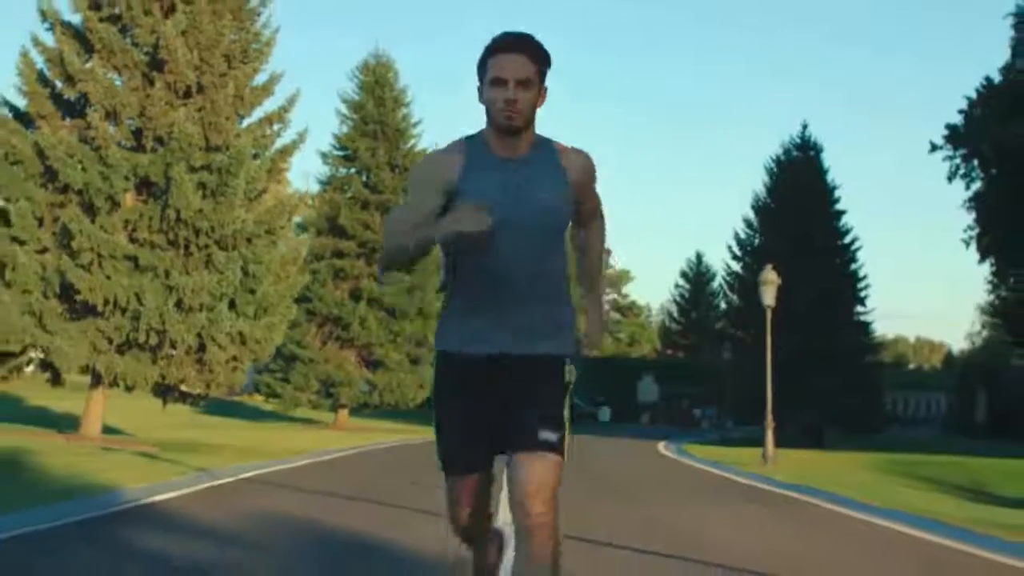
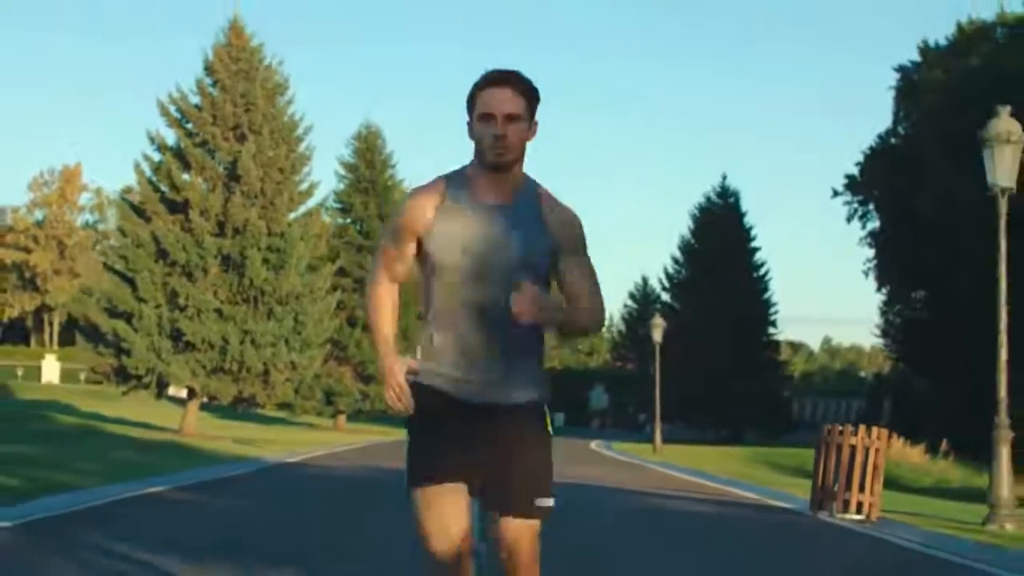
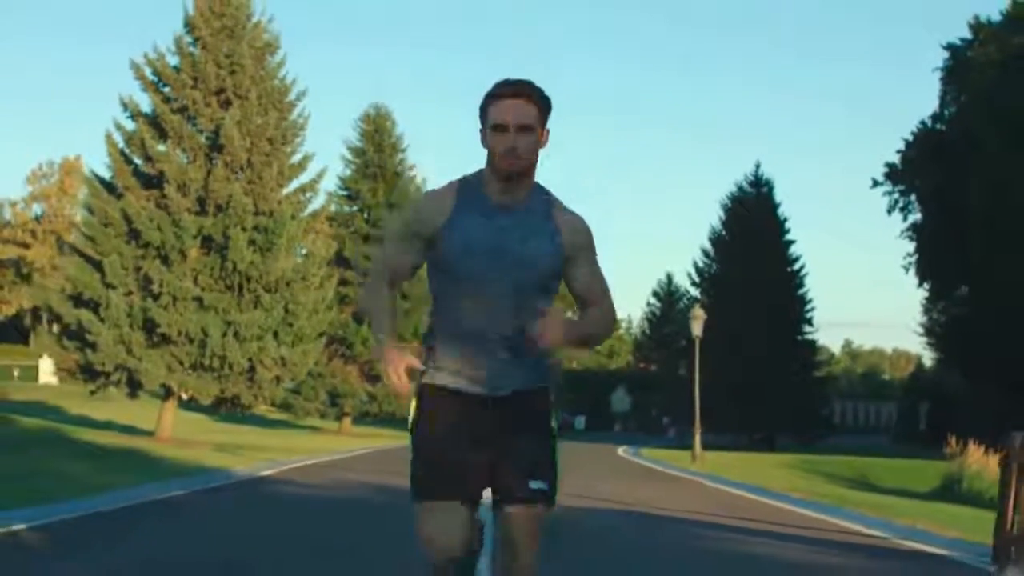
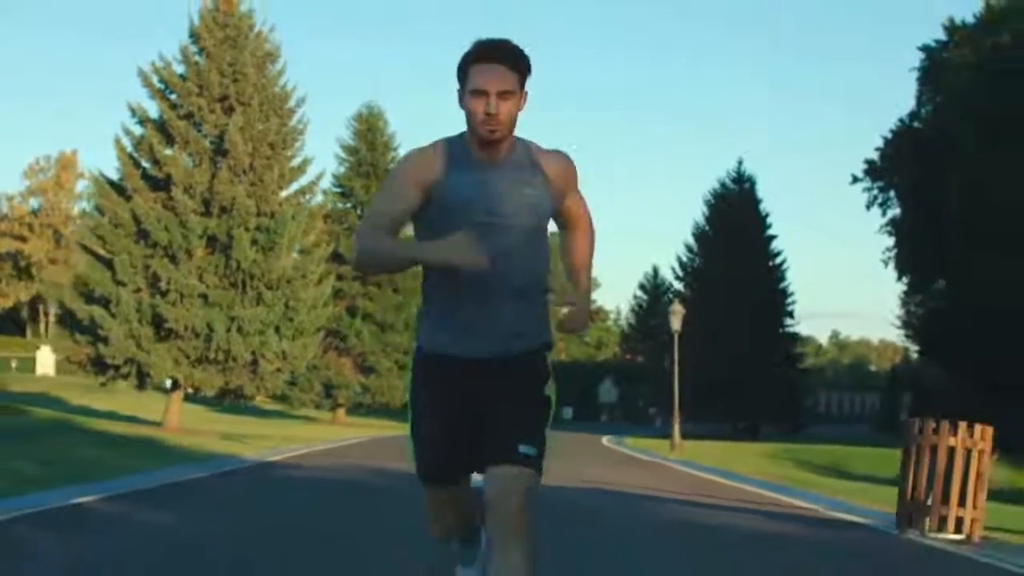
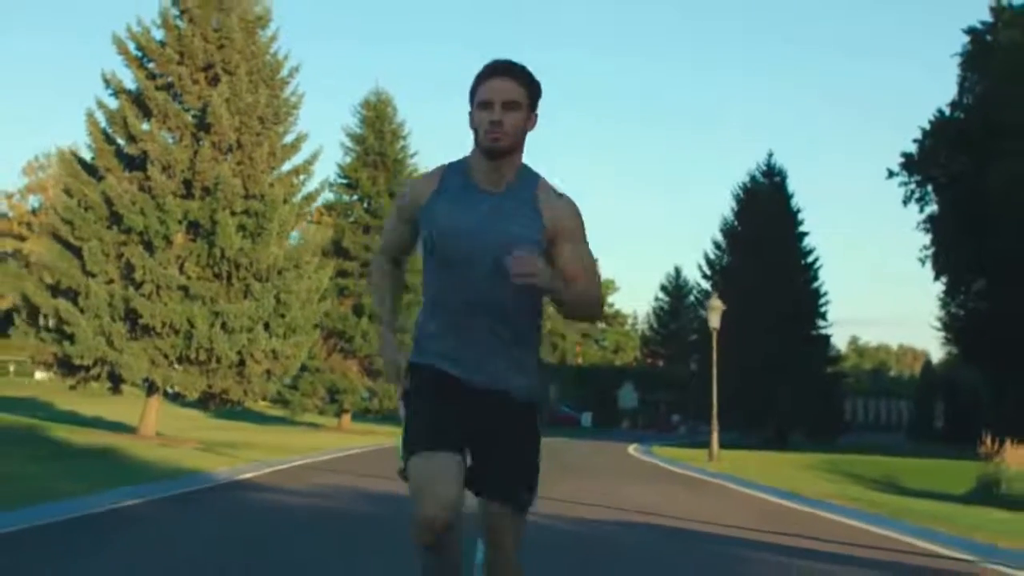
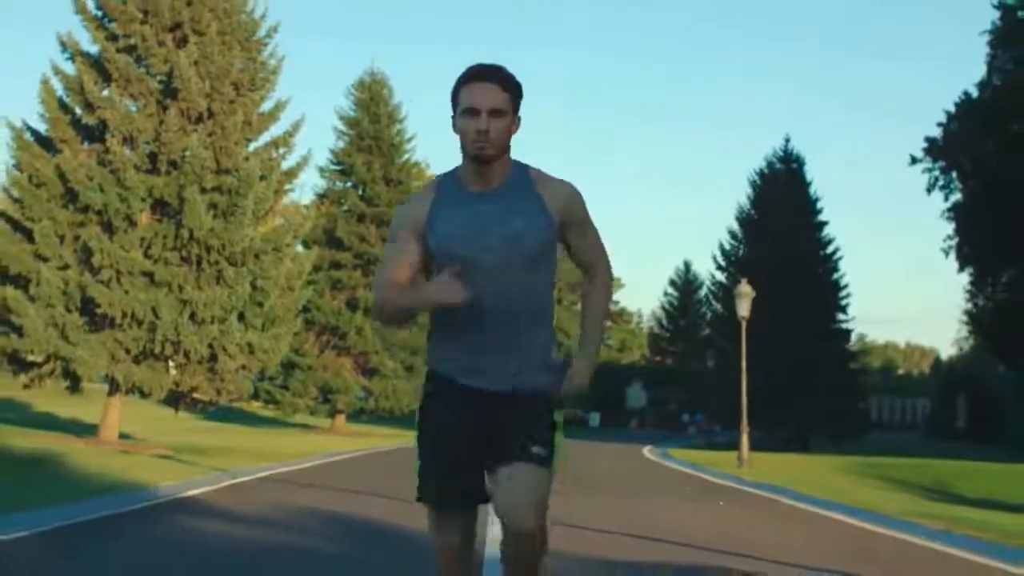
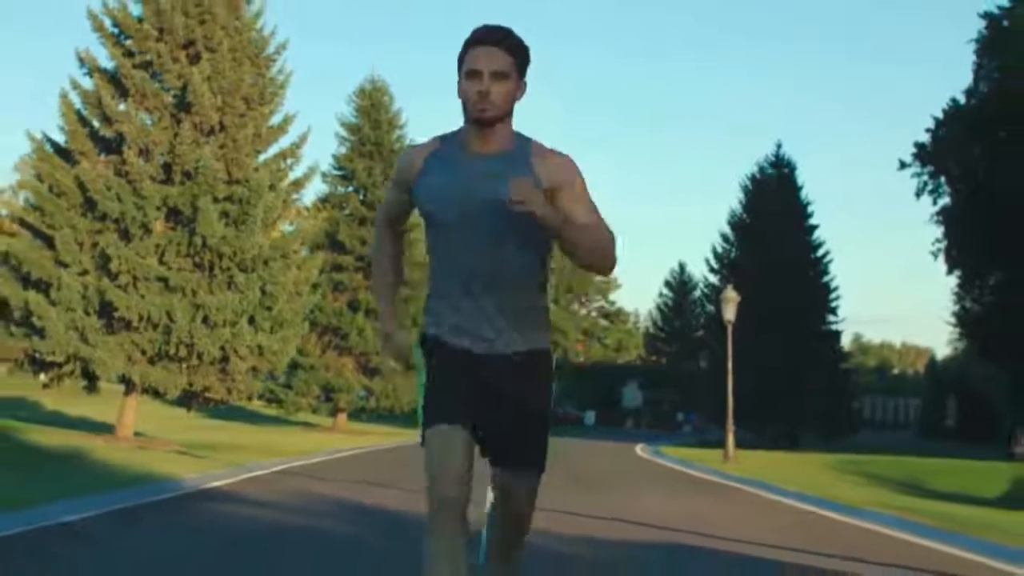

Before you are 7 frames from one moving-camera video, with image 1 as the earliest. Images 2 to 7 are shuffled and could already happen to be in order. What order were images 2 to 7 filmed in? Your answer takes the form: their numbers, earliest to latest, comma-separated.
6, 7, 5, 3, 4, 2
